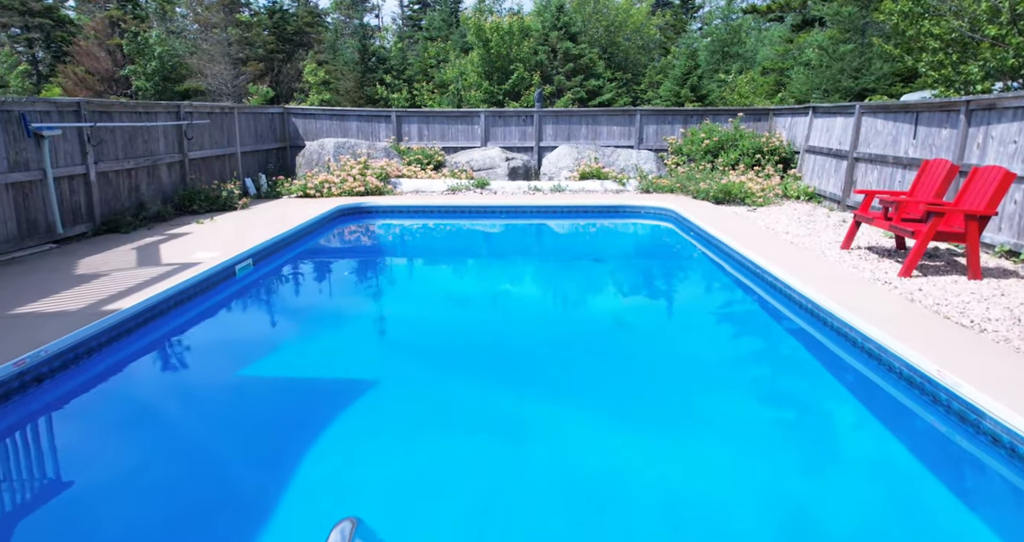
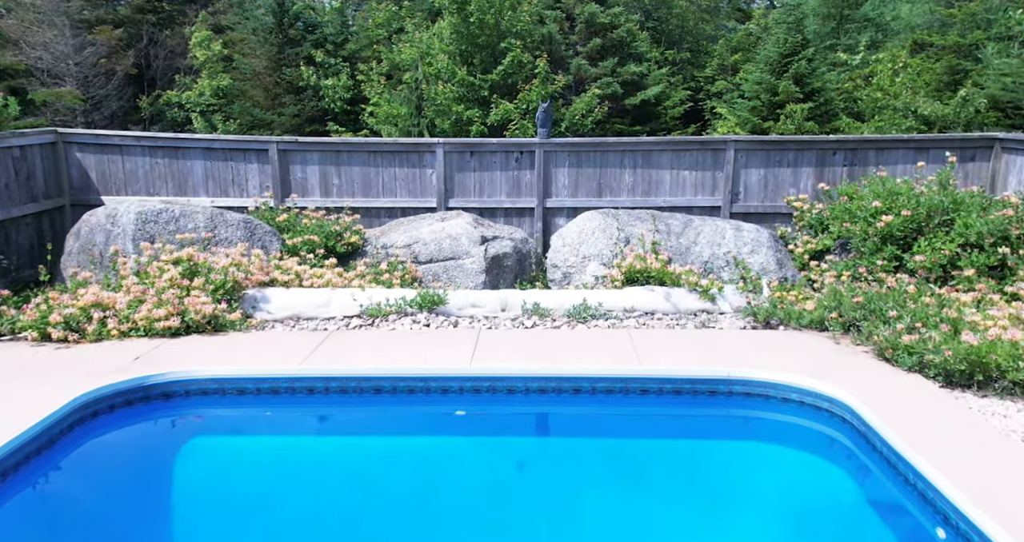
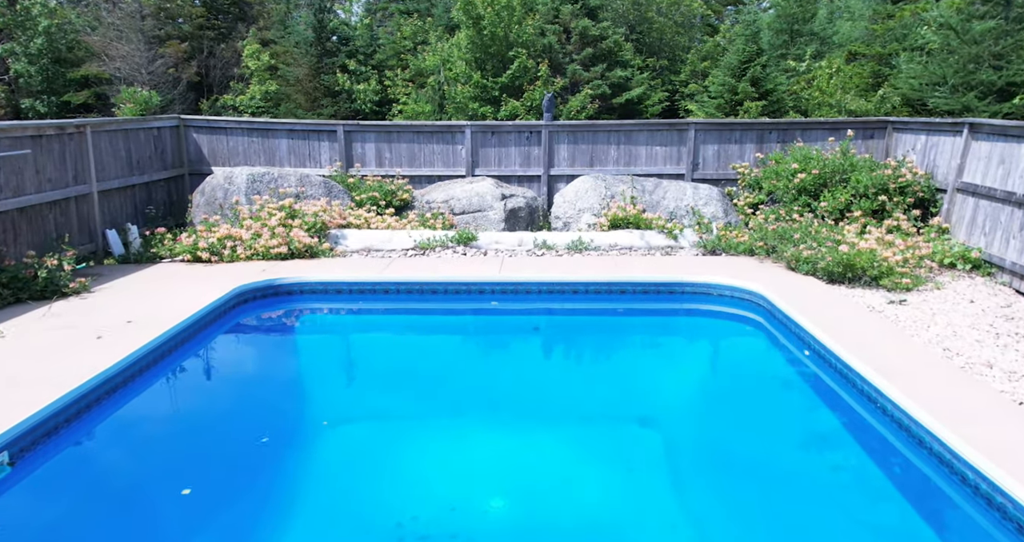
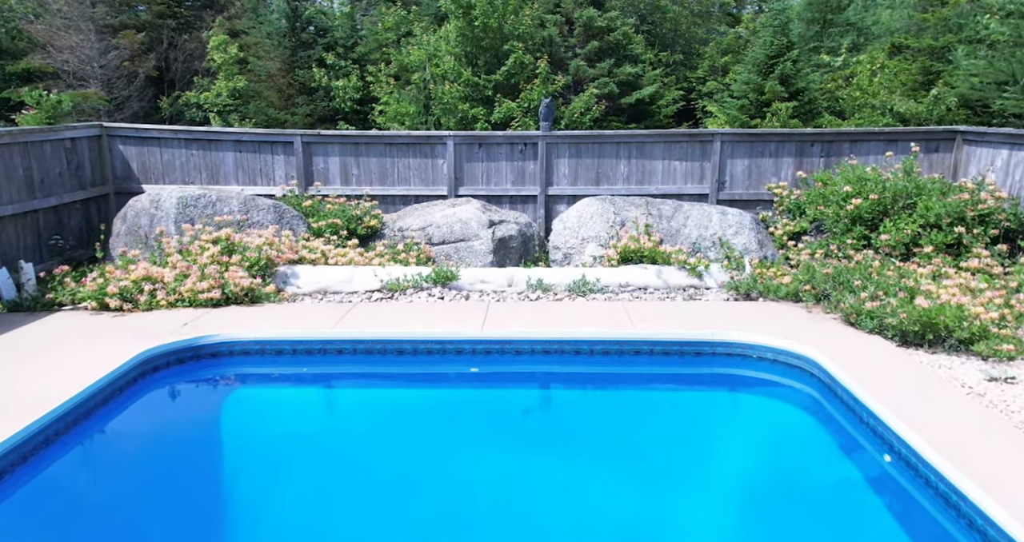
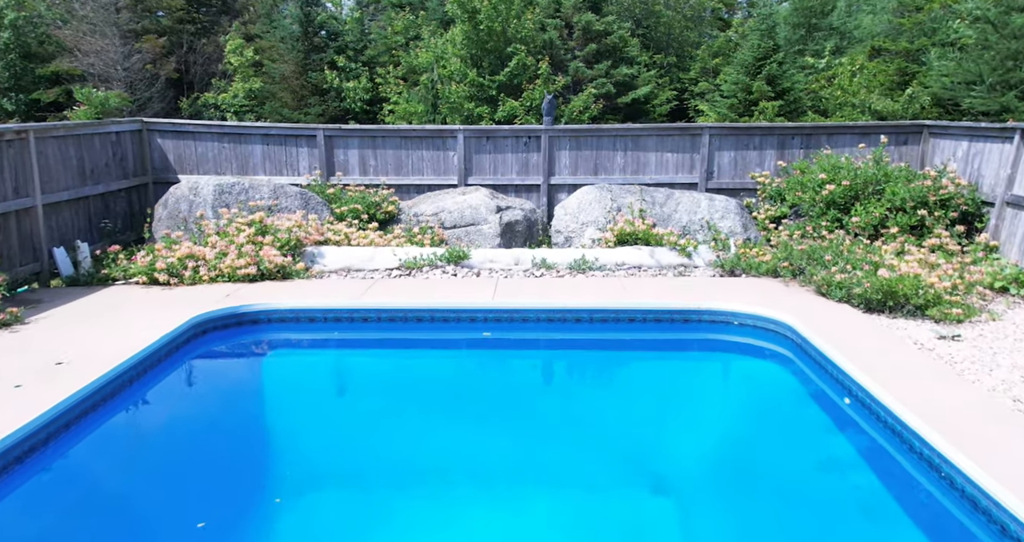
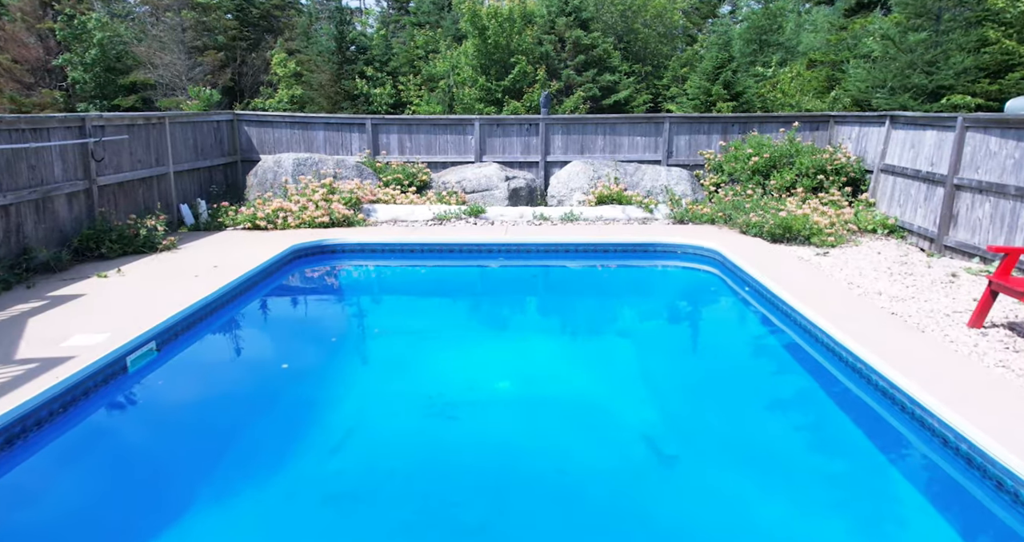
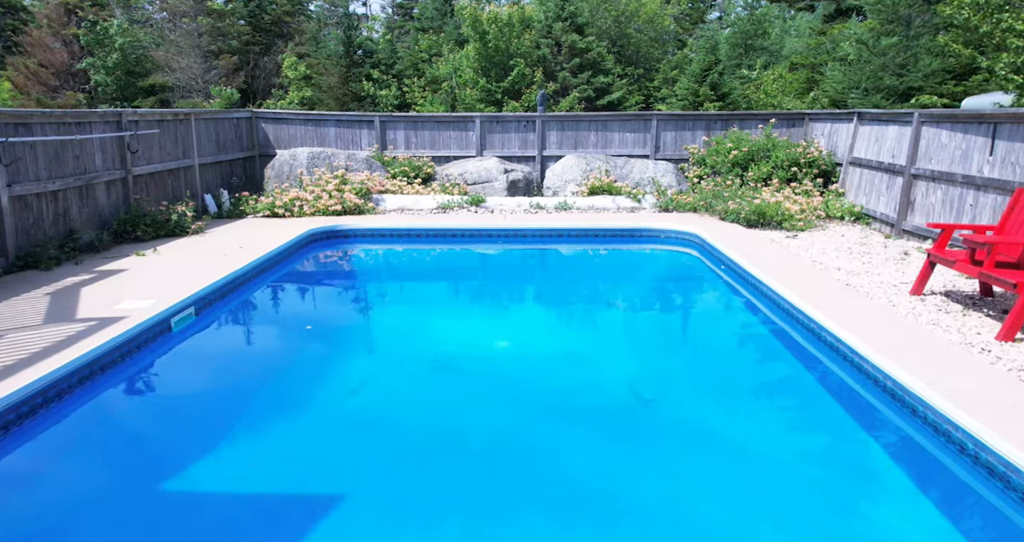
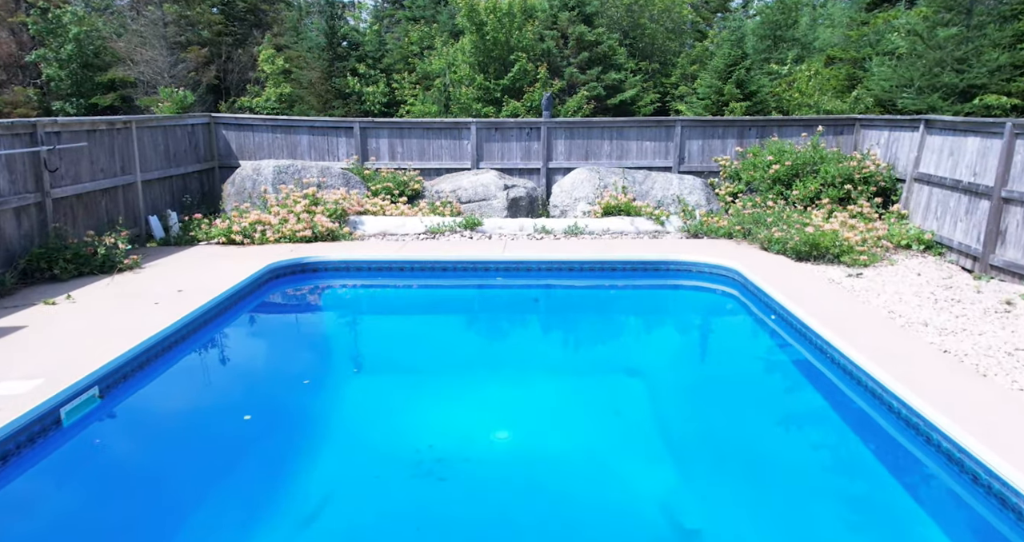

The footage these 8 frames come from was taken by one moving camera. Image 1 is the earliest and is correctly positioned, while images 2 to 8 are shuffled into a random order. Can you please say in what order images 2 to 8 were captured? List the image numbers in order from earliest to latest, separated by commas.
7, 6, 8, 3, 5, 4, 2
